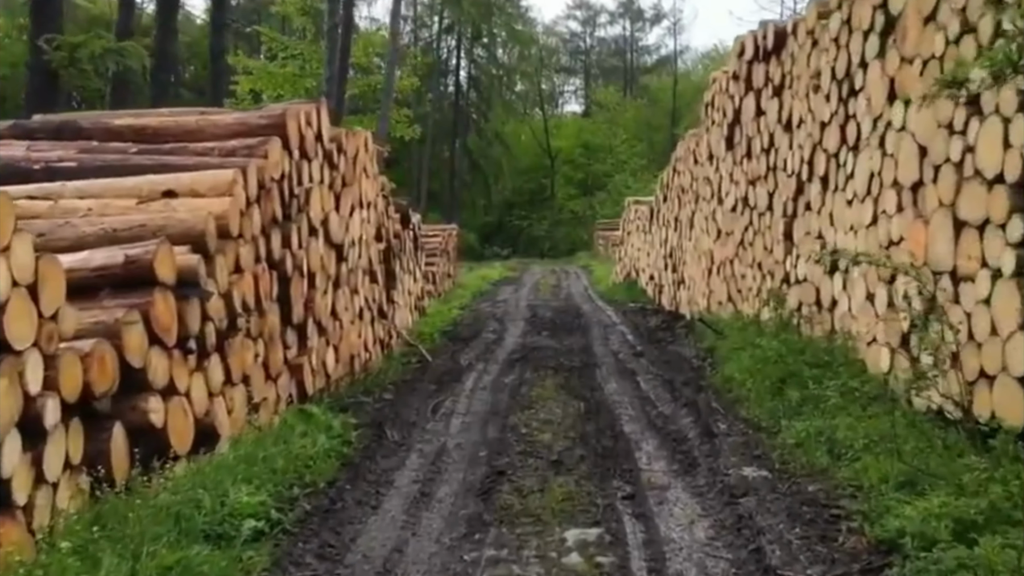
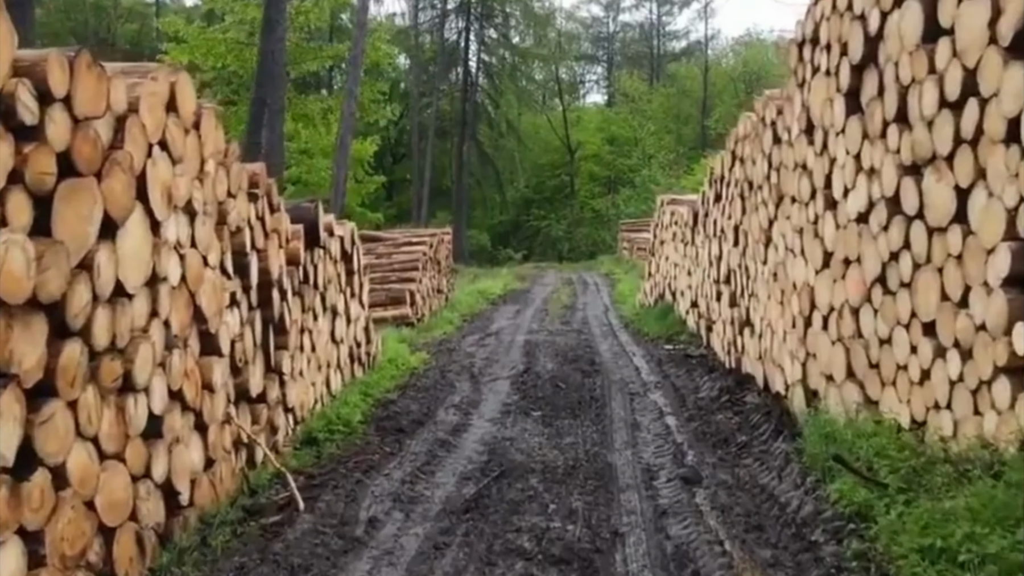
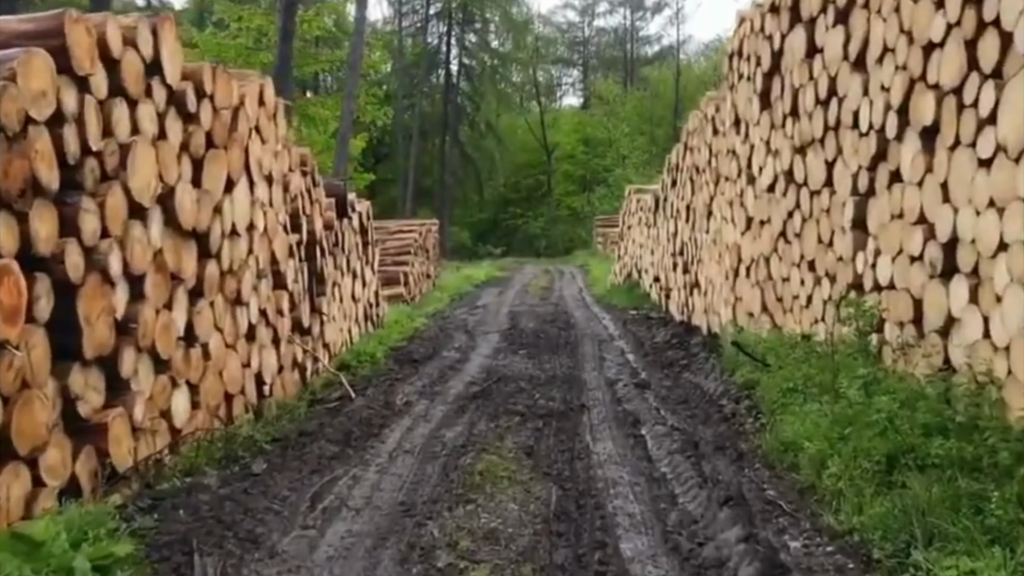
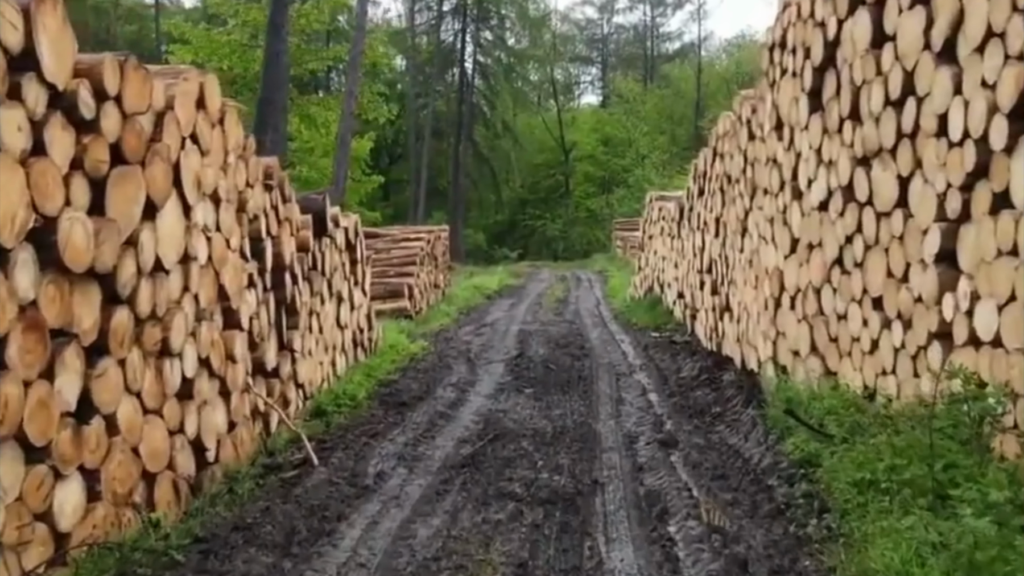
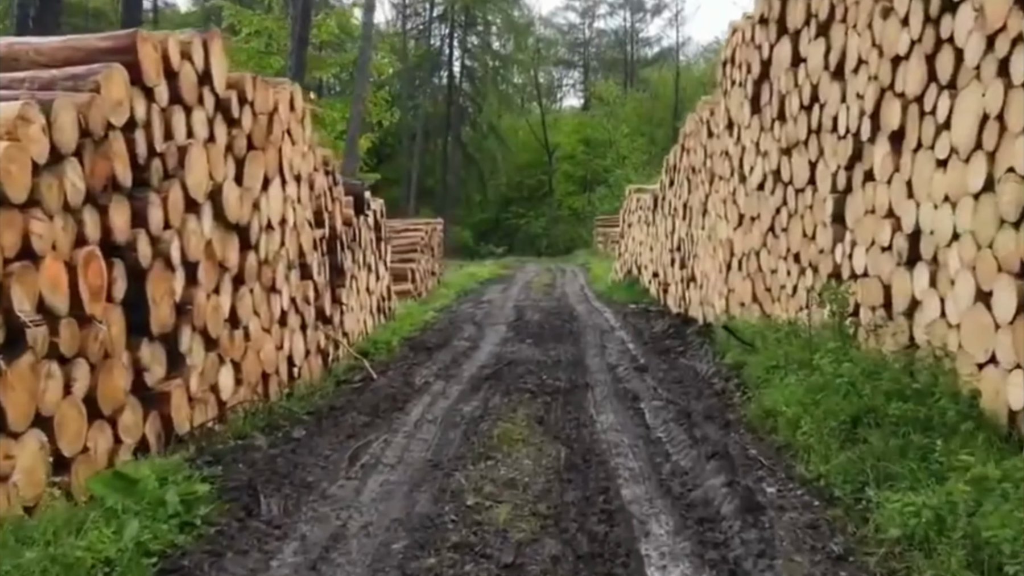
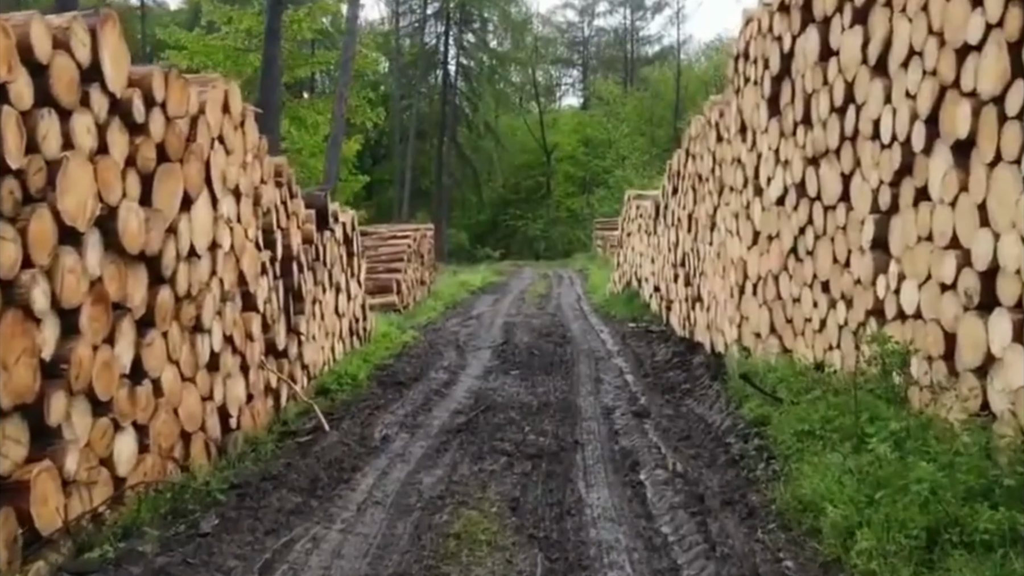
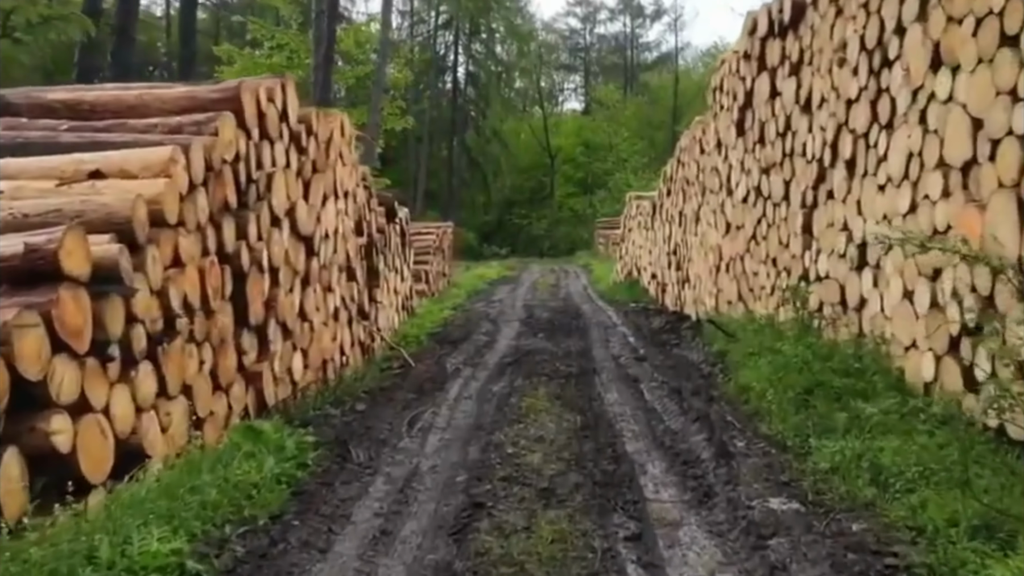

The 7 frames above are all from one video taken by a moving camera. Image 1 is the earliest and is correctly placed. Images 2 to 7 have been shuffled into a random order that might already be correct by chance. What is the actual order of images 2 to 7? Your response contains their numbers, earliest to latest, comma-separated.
7, 5, 3, 6, 4, 2
